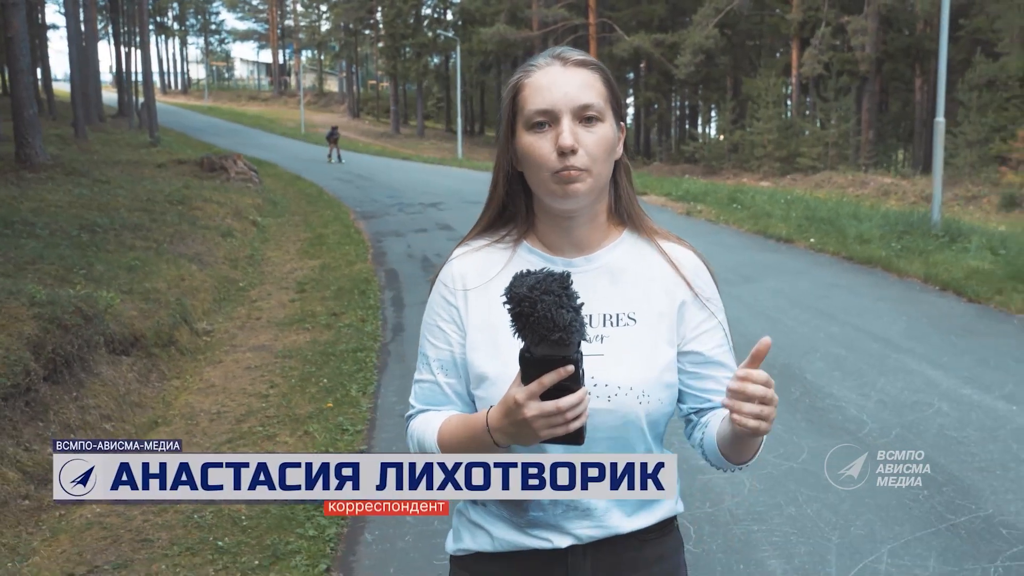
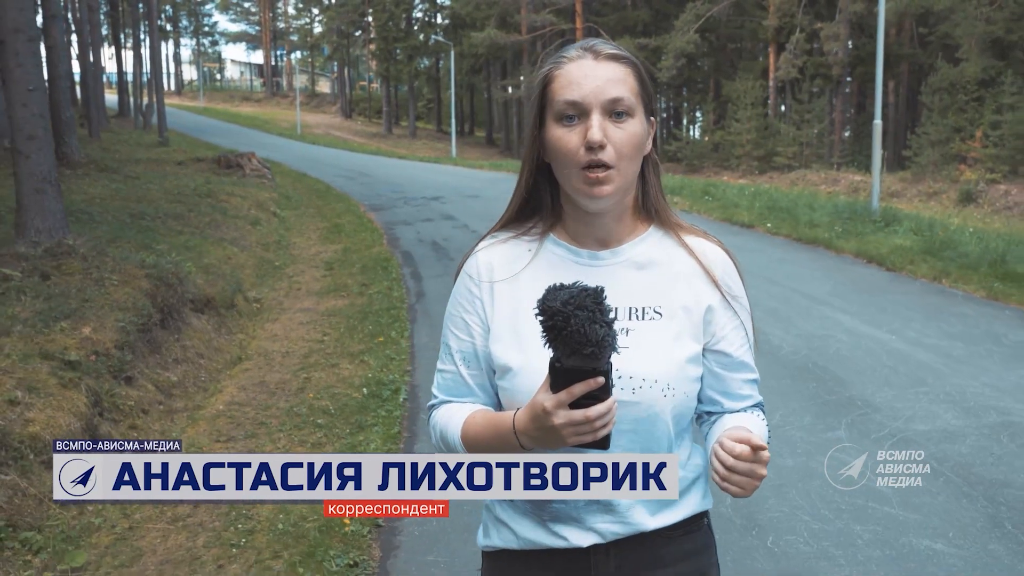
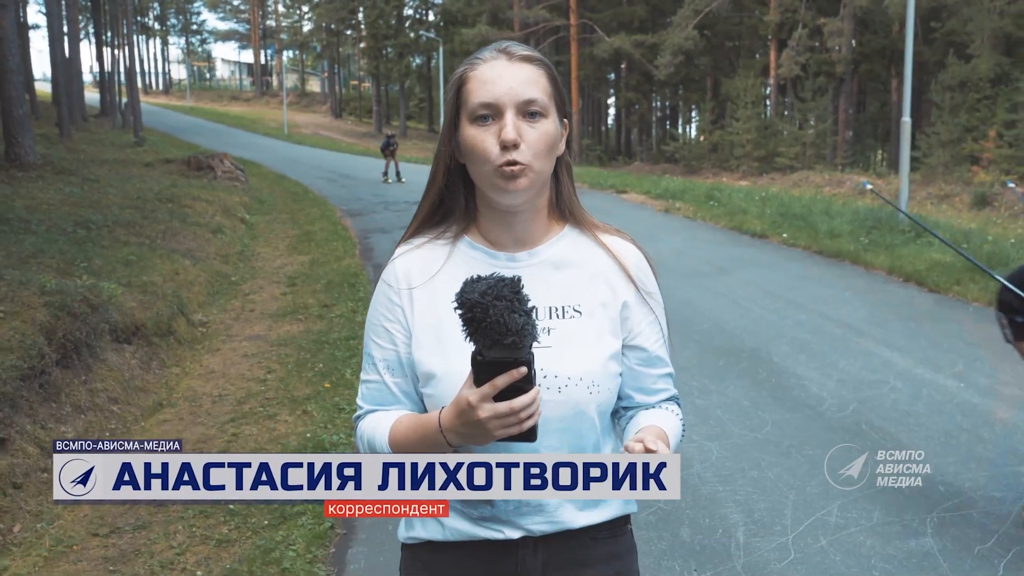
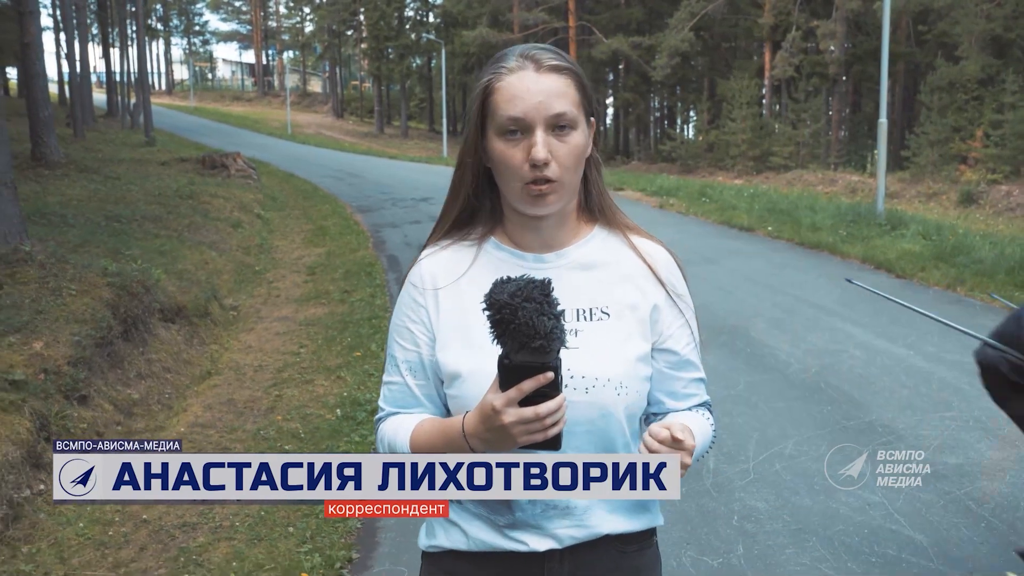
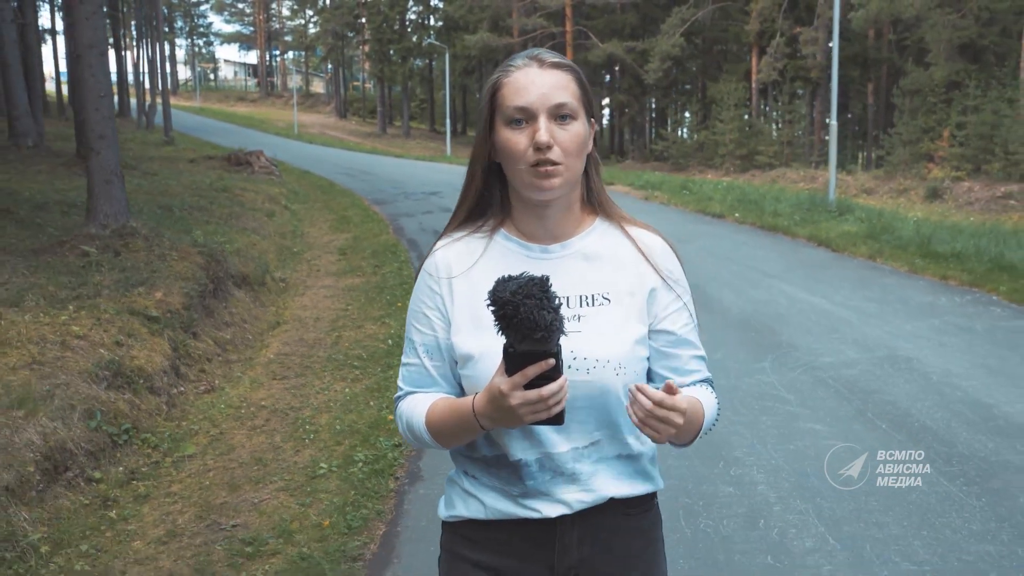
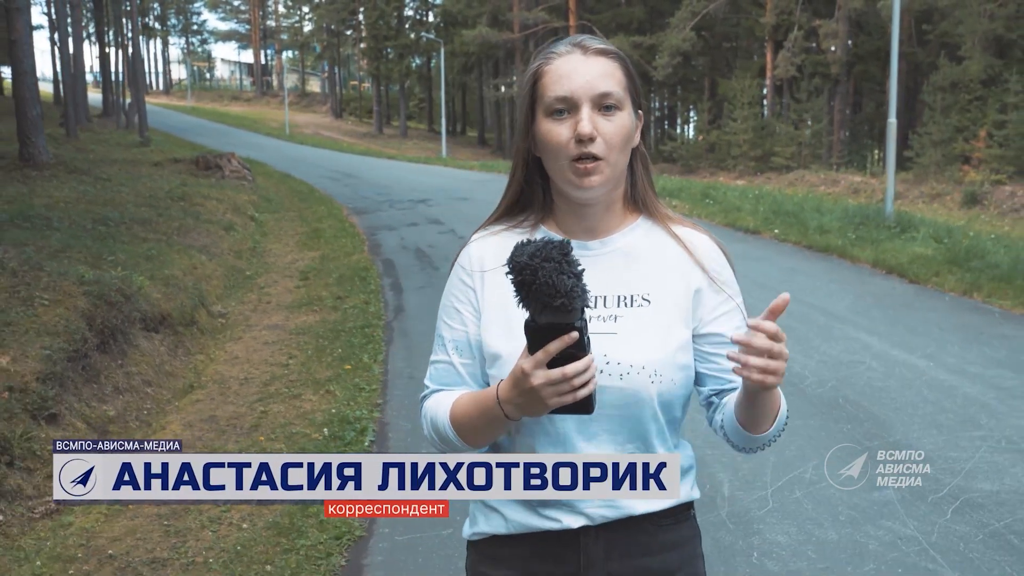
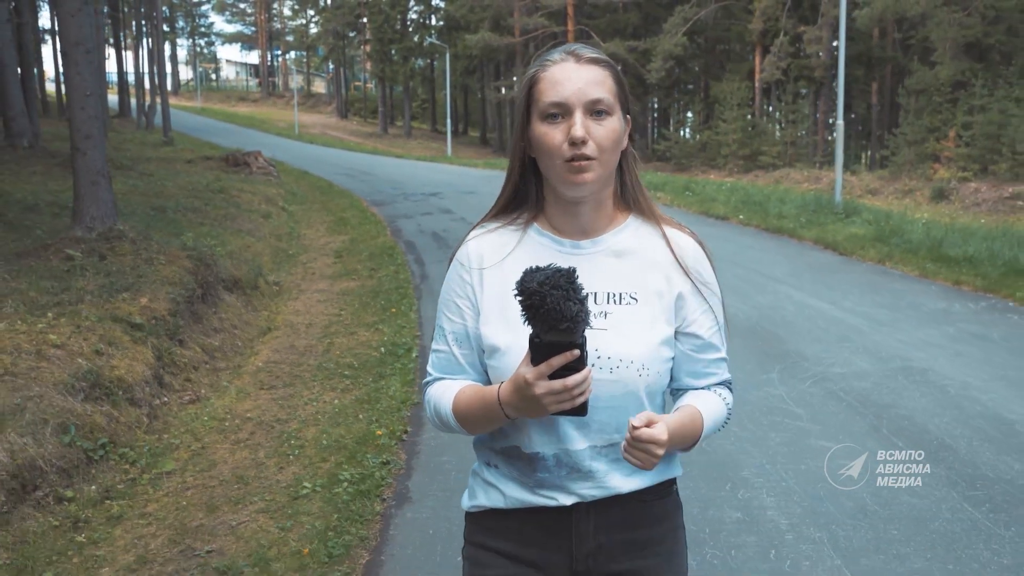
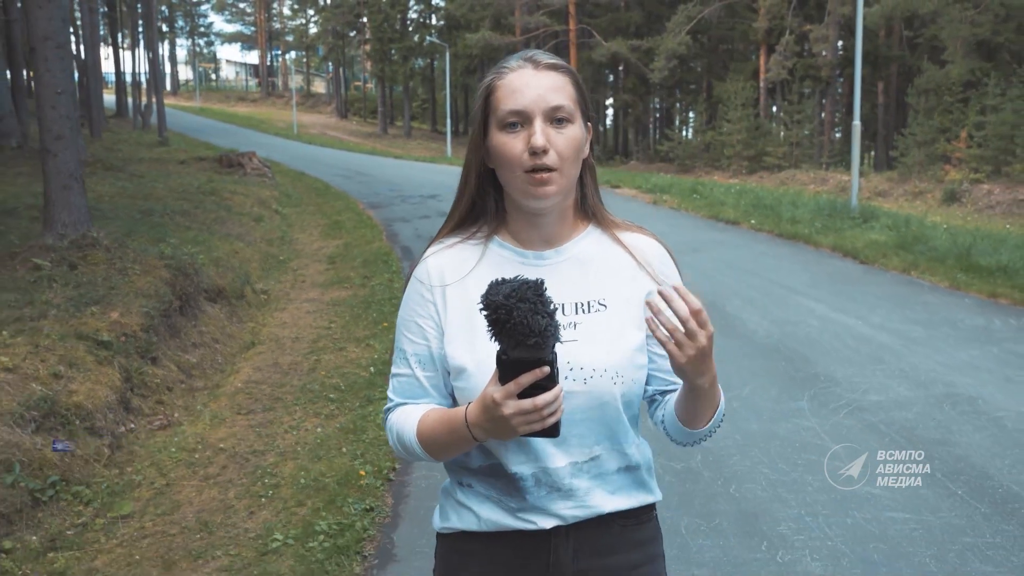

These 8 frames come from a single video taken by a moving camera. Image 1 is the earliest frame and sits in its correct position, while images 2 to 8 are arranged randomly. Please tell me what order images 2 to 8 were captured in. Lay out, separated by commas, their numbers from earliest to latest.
3, 6, 4, 2, 8, 7, 5
